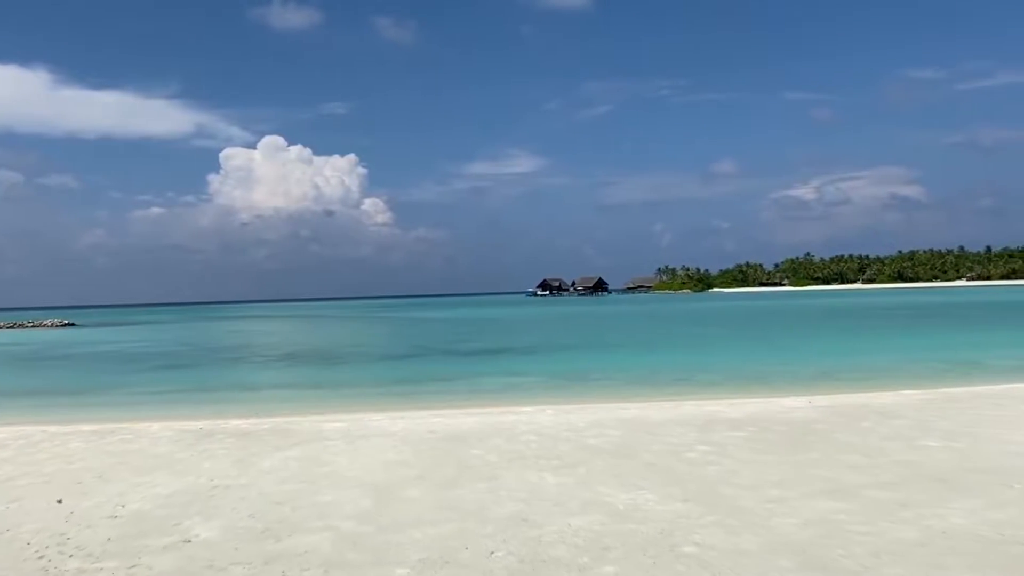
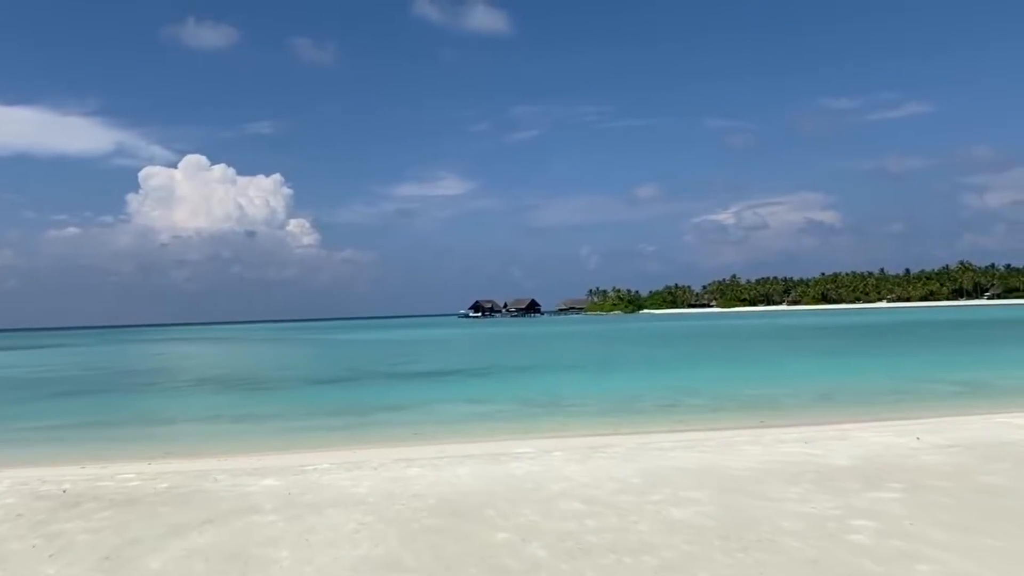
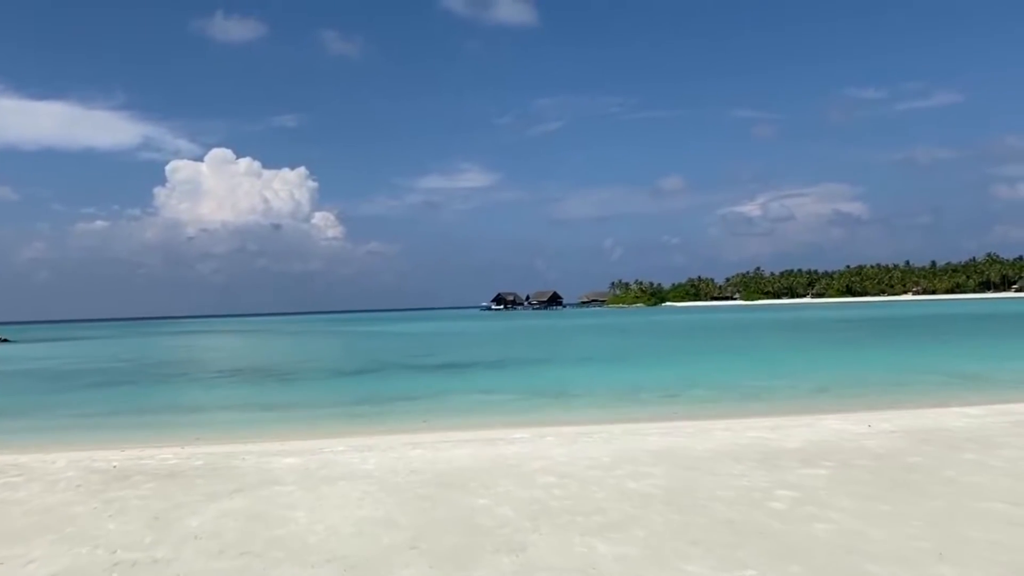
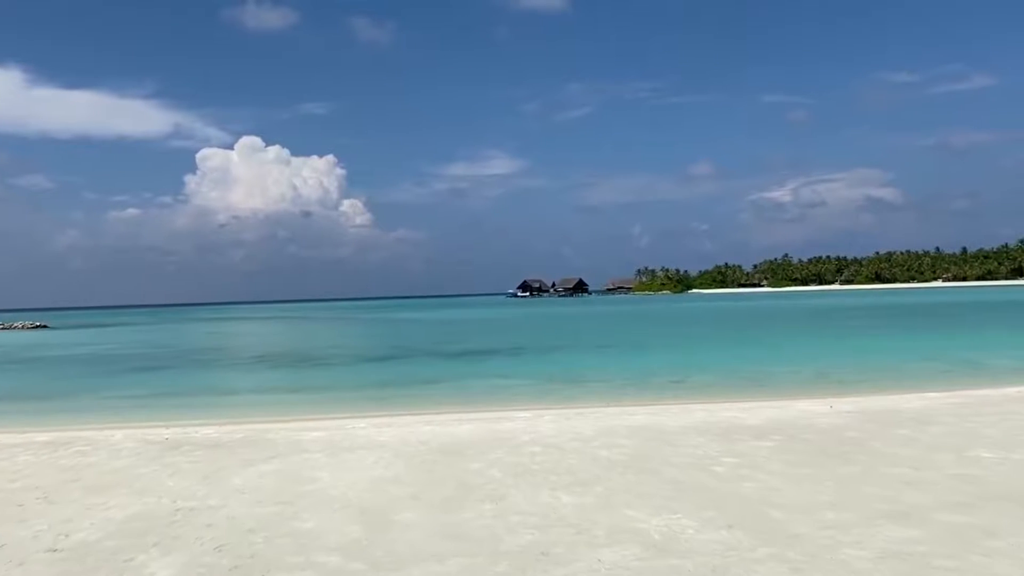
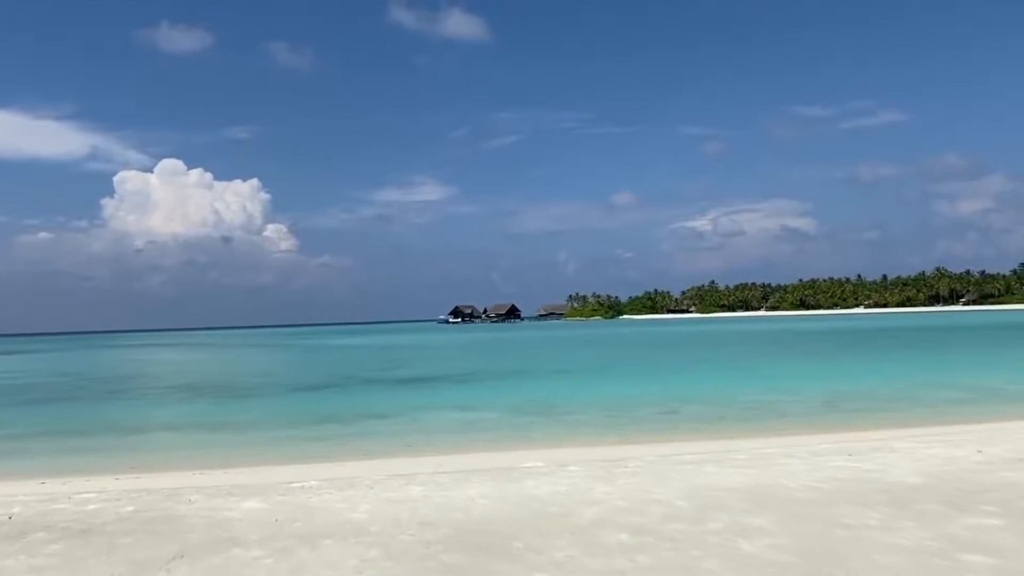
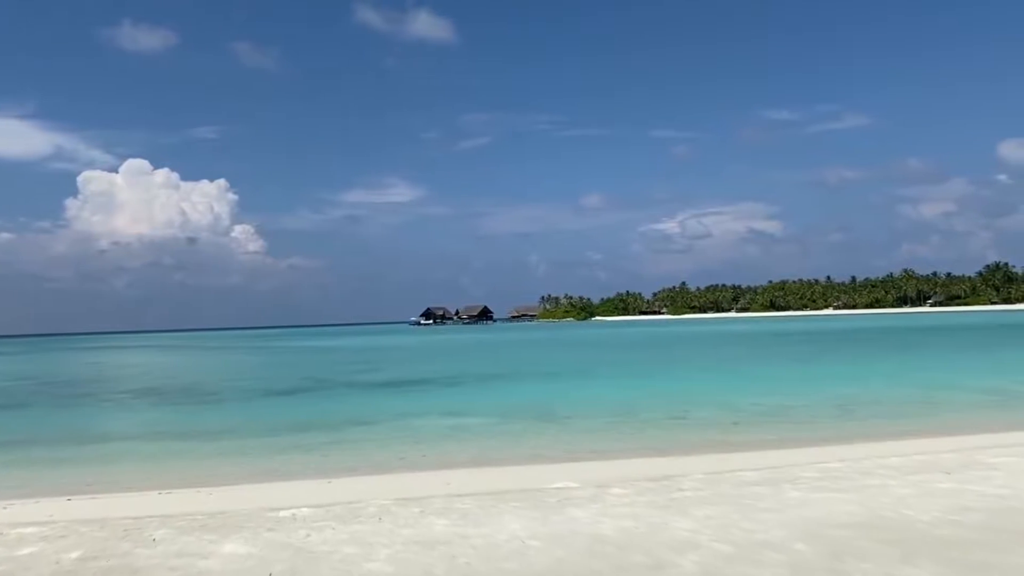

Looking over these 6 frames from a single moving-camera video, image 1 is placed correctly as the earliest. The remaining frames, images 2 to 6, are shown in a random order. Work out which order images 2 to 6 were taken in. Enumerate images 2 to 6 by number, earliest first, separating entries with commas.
4, 3, 2, 5, 6
